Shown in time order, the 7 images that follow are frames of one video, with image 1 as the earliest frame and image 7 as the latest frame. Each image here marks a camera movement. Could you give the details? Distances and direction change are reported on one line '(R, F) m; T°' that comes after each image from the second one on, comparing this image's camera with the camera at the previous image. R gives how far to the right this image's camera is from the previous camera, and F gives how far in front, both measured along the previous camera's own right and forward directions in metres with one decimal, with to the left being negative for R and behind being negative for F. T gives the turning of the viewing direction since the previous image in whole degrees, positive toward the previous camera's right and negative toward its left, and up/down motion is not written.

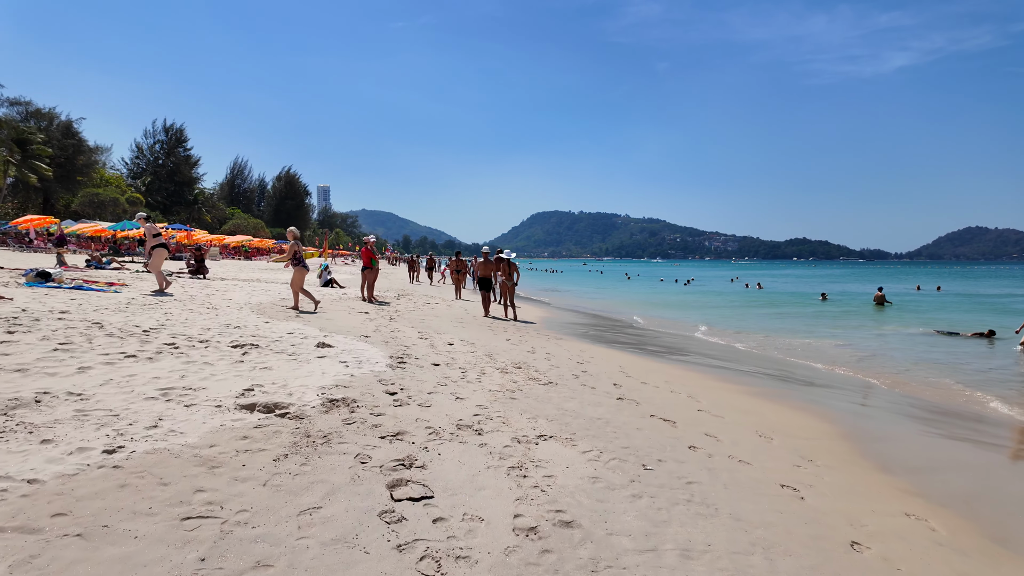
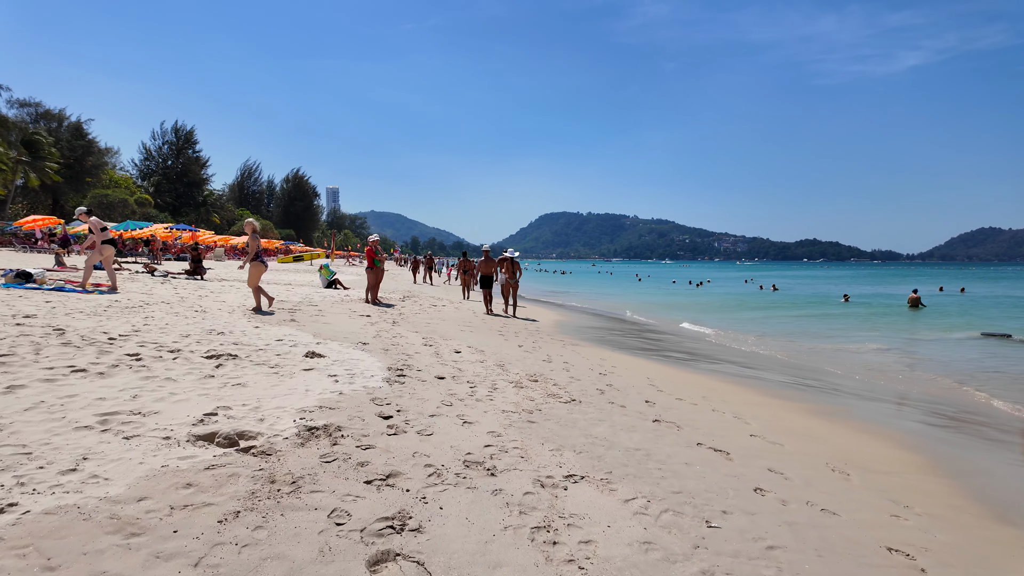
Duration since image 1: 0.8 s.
(-0.1, +0.8) m; -1°
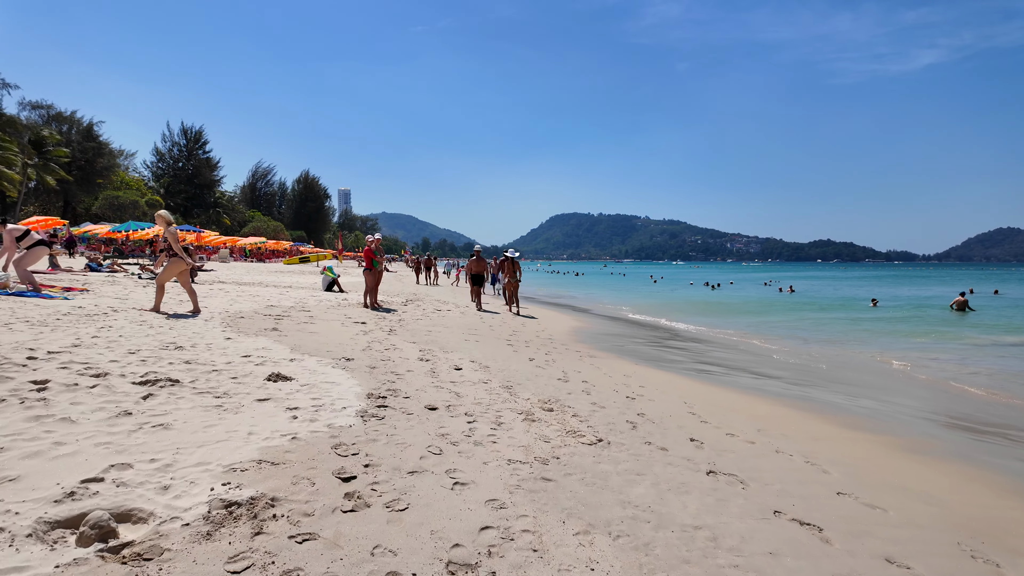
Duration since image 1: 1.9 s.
(0.0, +1.1) m; -1°
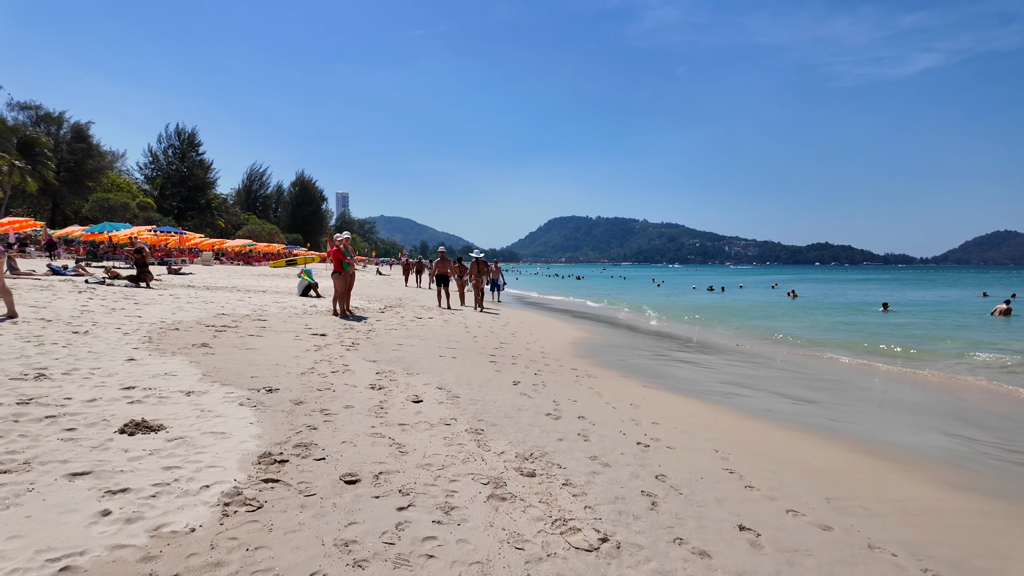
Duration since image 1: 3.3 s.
(+0.2, +1.5) m; 0°
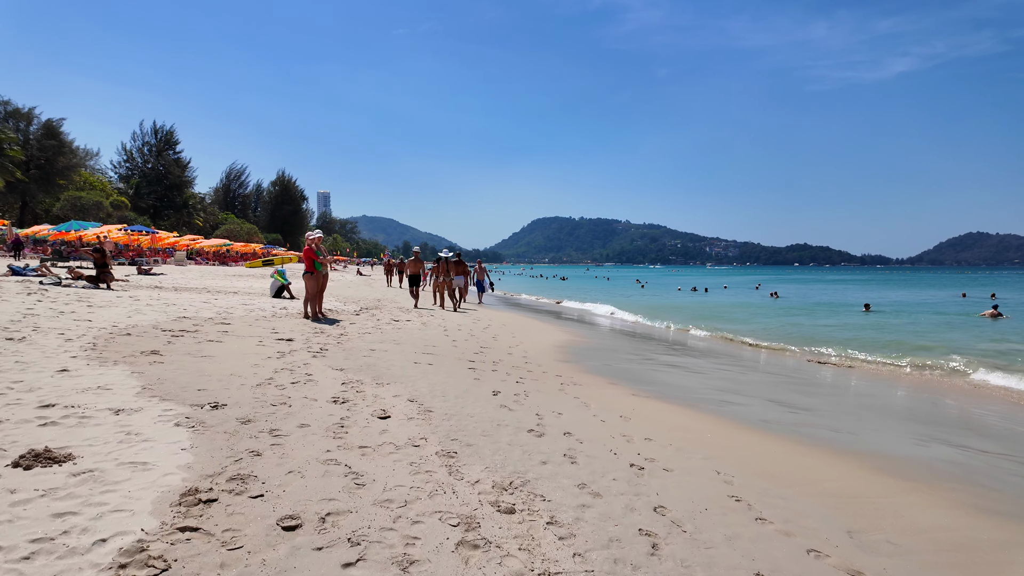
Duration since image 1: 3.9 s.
(0.0, +0.5) m; +2°
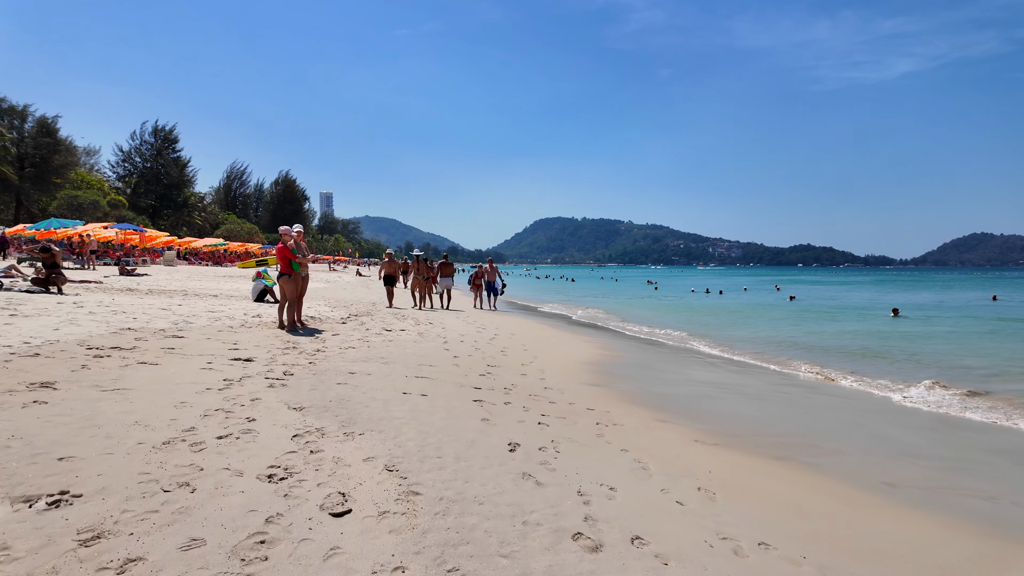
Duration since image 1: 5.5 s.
(-0.2, +1.7) m; 0°
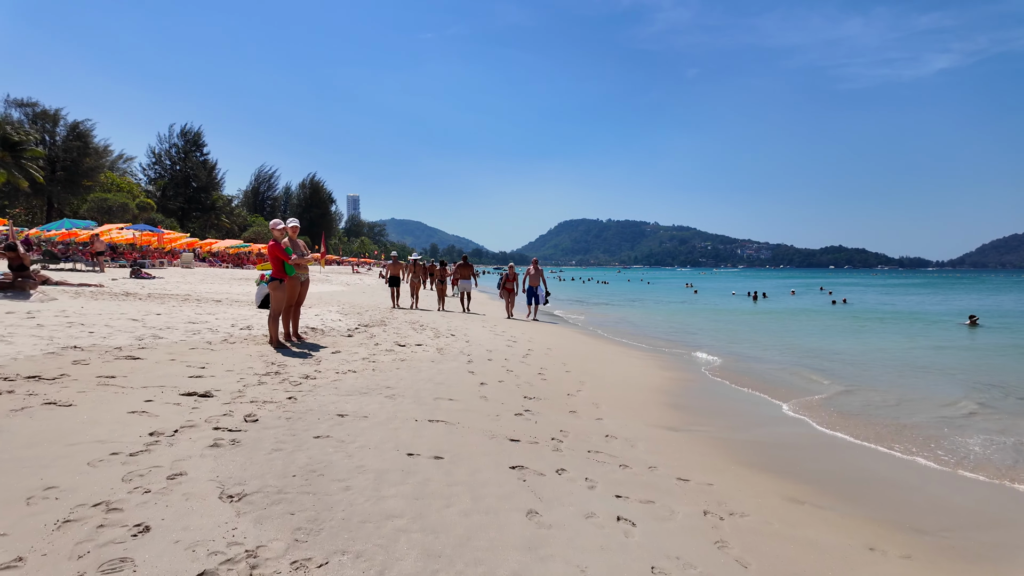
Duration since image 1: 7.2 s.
(-0.2, +1.8) m; -2°
